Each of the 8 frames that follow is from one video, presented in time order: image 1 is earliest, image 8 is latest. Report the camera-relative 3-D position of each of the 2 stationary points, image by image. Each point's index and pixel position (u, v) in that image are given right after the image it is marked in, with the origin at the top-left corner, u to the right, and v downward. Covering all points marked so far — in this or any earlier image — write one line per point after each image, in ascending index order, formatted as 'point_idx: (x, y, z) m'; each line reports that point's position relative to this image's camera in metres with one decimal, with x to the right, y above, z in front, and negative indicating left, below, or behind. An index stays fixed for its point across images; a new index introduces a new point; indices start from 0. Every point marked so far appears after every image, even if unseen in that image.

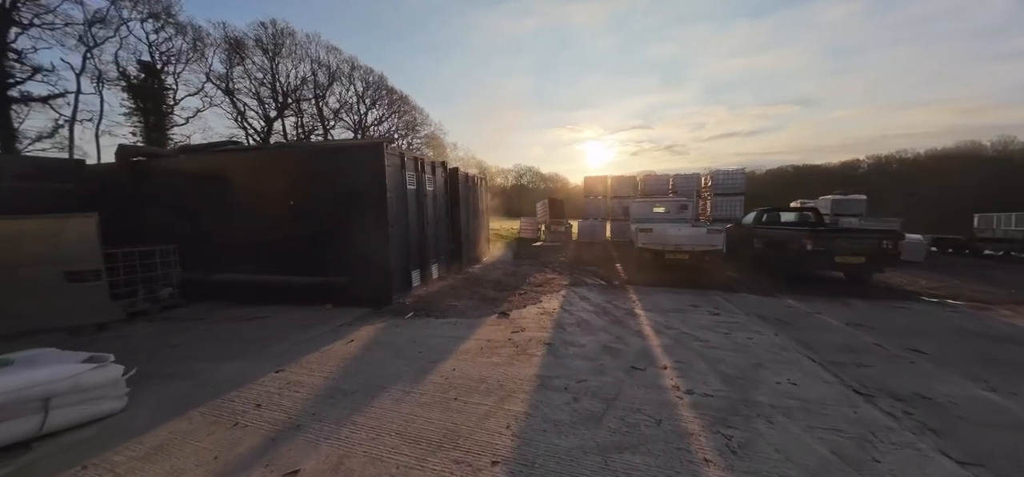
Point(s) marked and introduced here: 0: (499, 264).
0: (-0.4, -0.7, +9.5) m
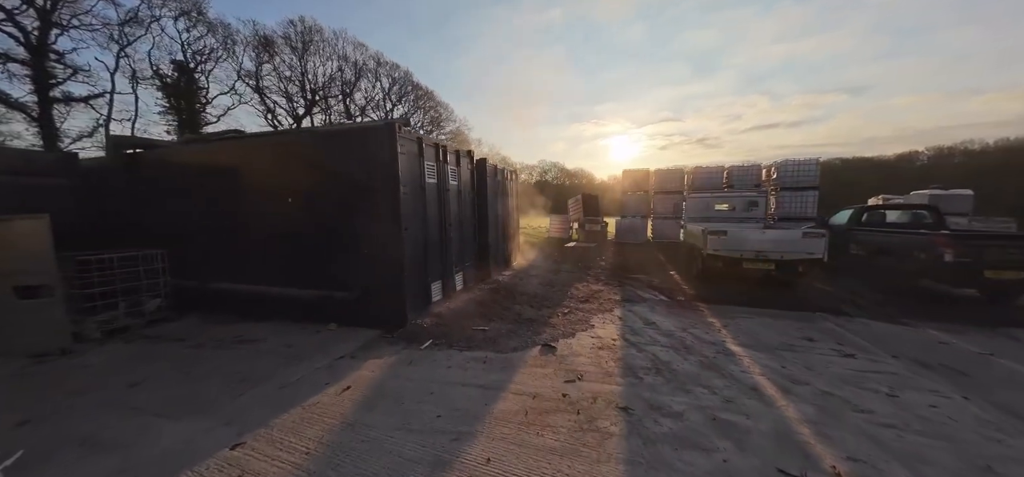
0: (+0.5, -0.7, +8.2) m
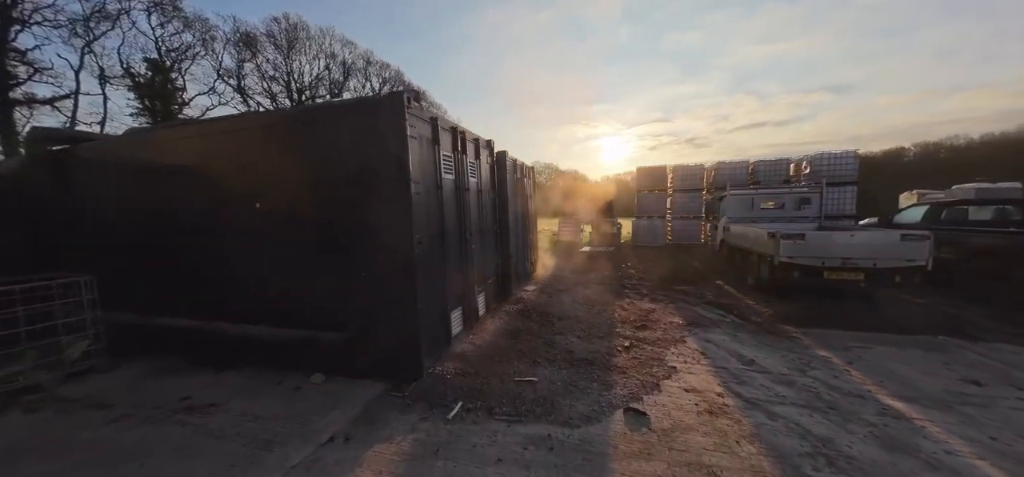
0: (+1.0, -0.9, +6.9) m
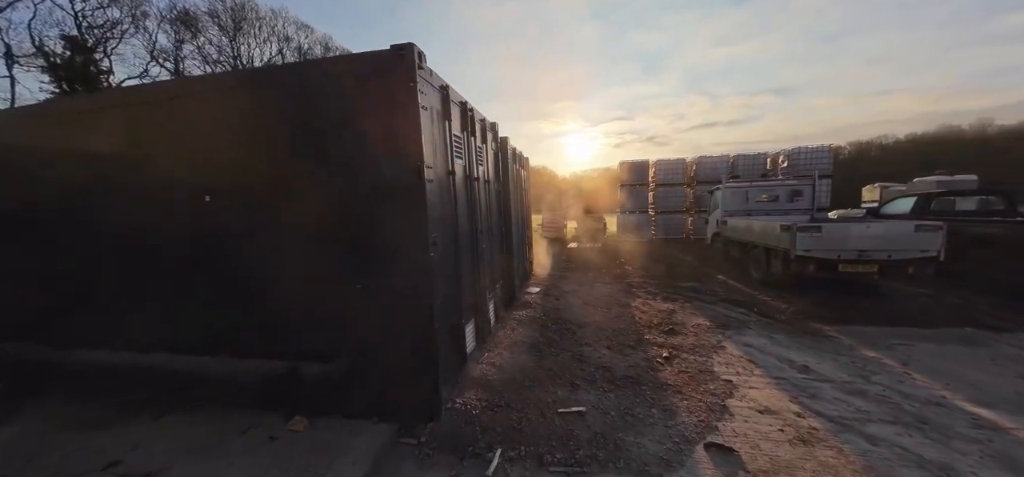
0: (+0.9, -0.8, +6.4) m
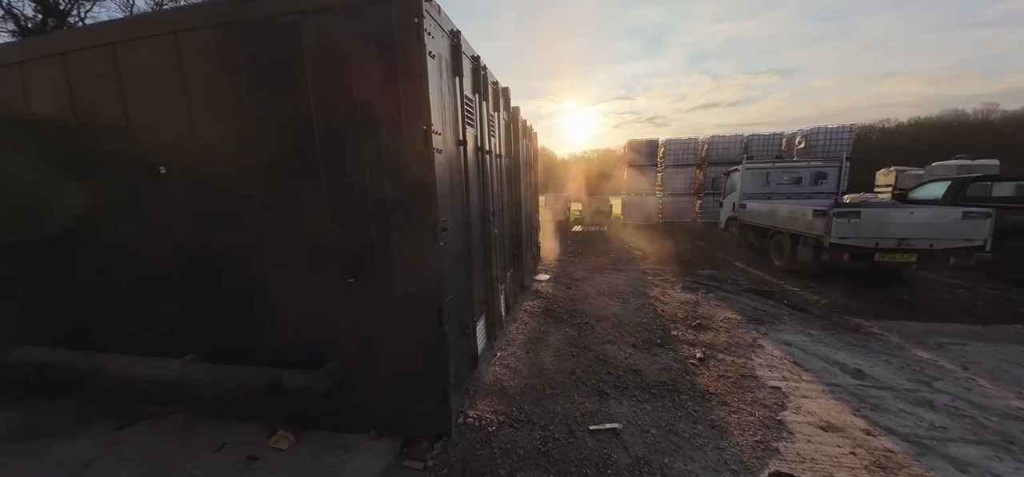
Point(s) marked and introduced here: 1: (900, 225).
0: (+1.0, -0.5, +6.0) m
1: (+5.2, +0.2, +4.6) m
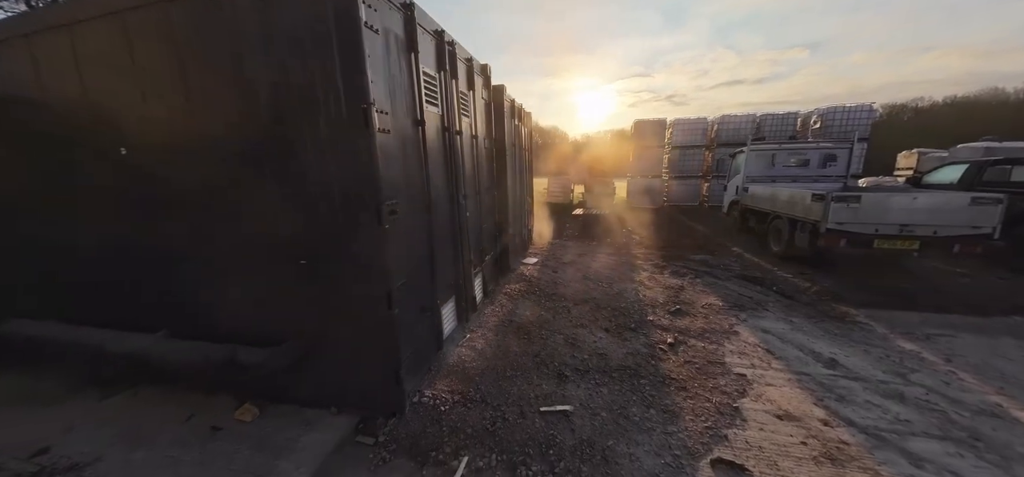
0: (+0.9, -0.2, +6.0) m
1: (+5.0, +0.4, +4.4) m
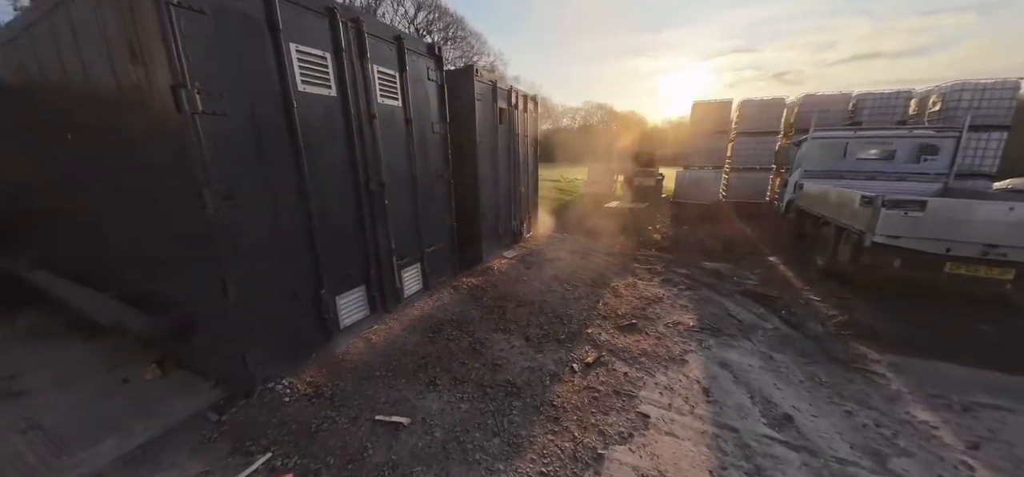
0: (+0.7, -0.1, +5.6) m
1: (+4.5, +0.1, +3.2) m
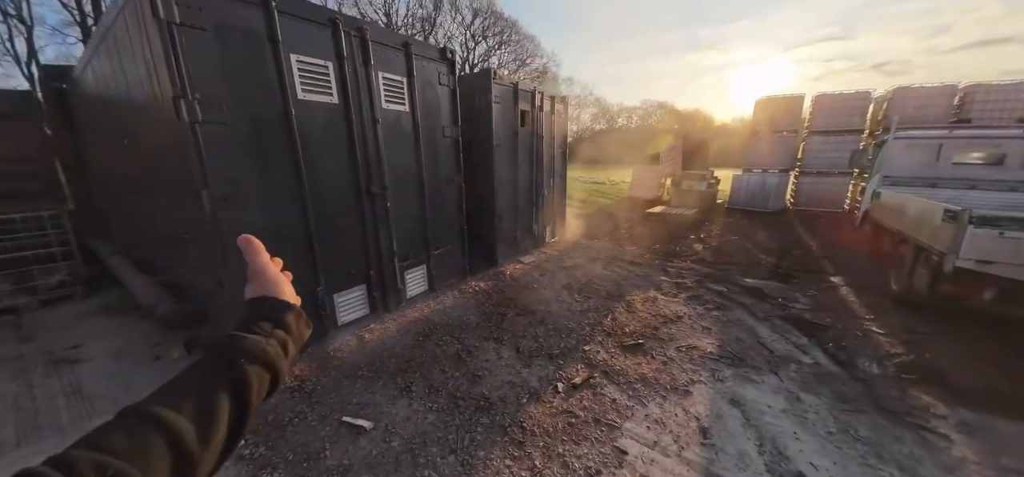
0: (+1.0, -0.2, +5.3) m
1: (+4.4, -0.1, +2.4) m
